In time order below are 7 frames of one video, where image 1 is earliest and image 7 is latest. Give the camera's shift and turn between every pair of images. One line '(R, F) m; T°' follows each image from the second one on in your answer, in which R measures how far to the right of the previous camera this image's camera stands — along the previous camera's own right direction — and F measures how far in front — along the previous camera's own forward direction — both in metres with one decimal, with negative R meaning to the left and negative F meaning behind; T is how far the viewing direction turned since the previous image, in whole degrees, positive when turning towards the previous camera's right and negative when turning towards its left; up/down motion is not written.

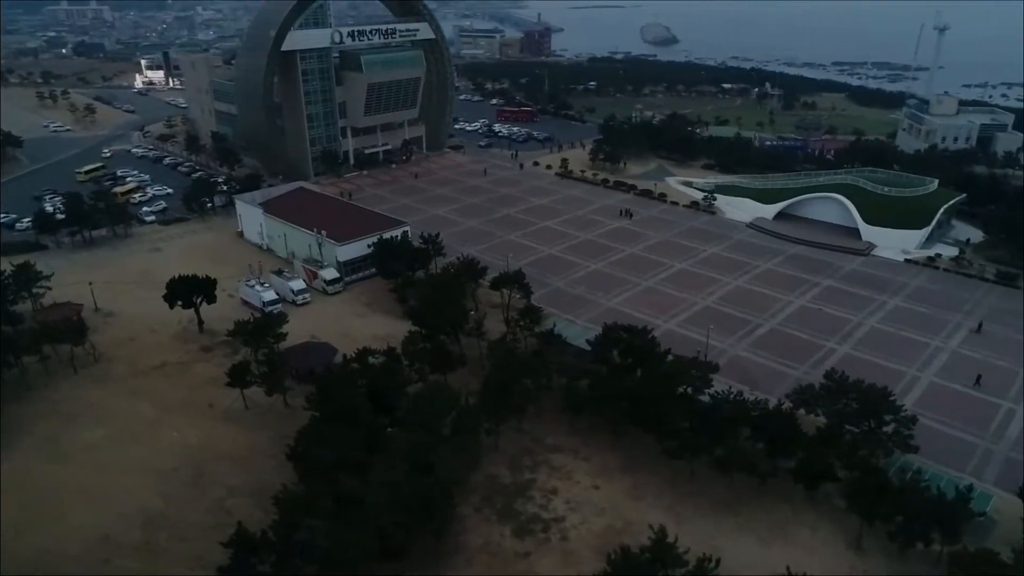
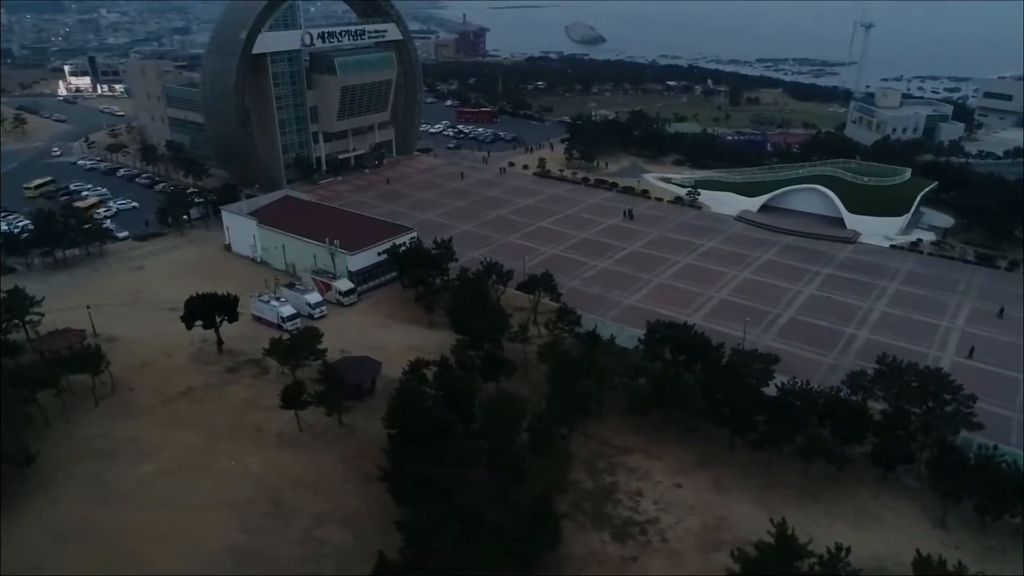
(-3.4, +0.5) m; +6°
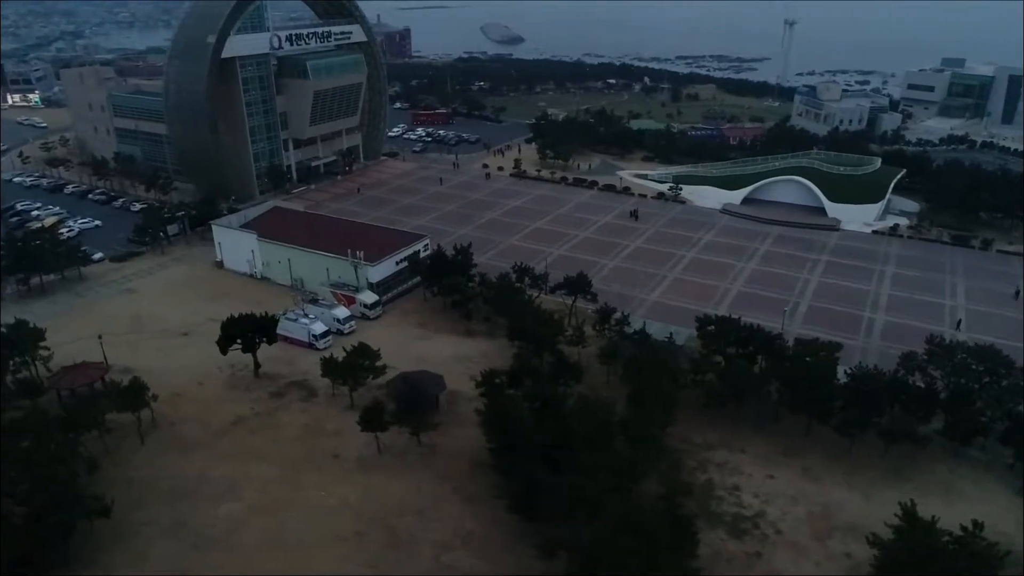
(-3.9, +0.6) m; +7°
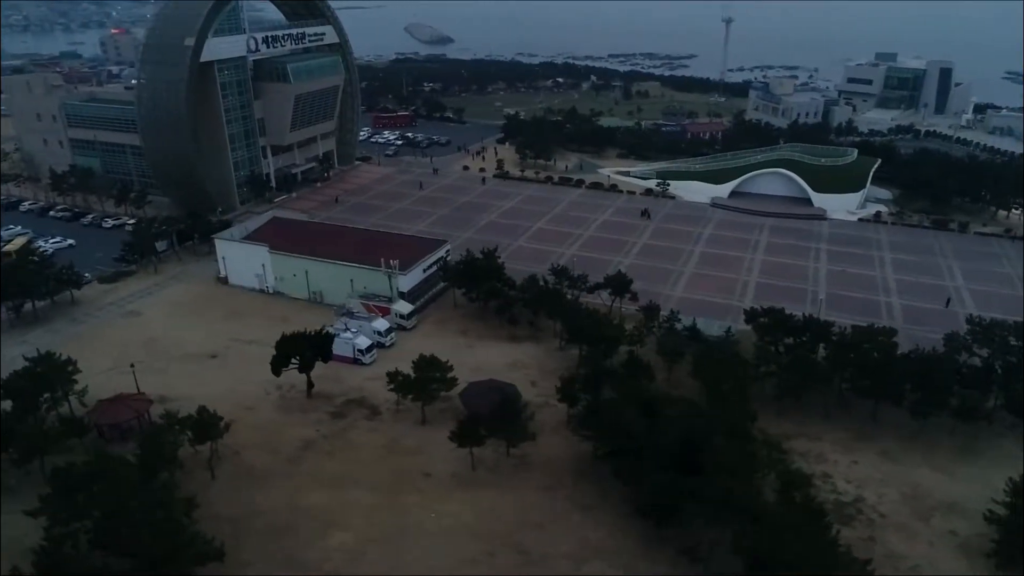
(-3.7, +0.6) m; +6°
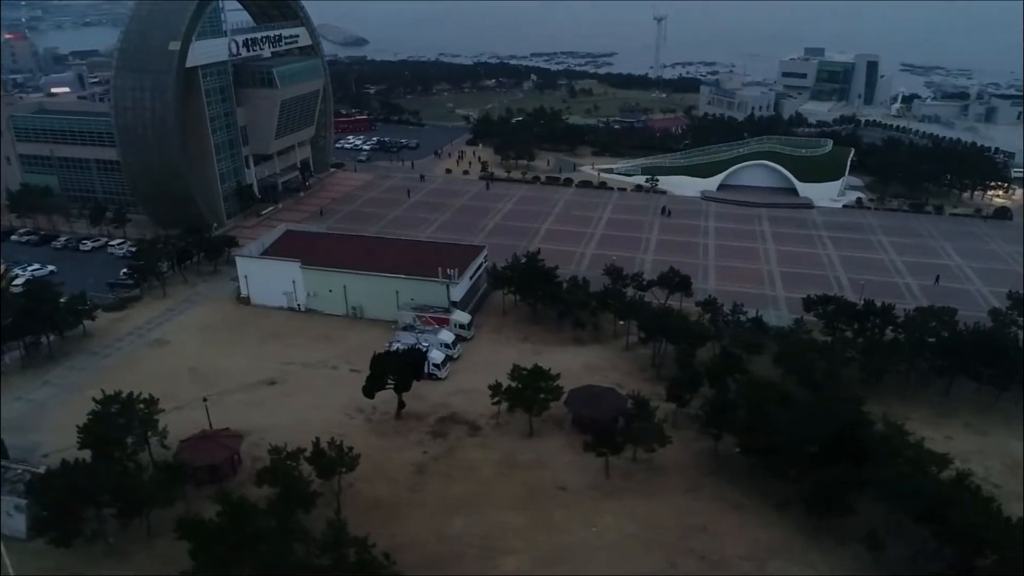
(-4.7, +0.7) m; +7°
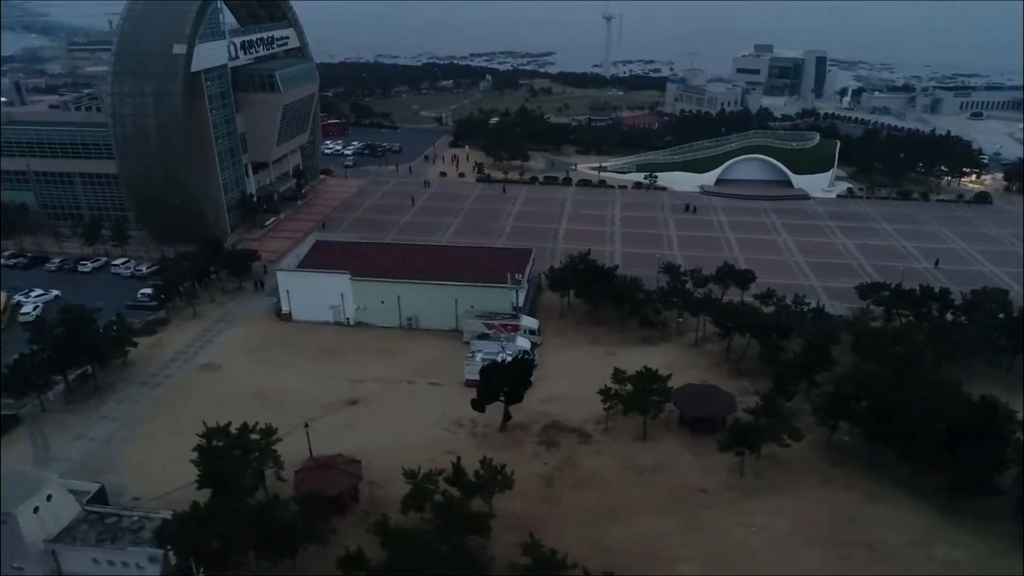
(-4.3, +0.6) m; +6°
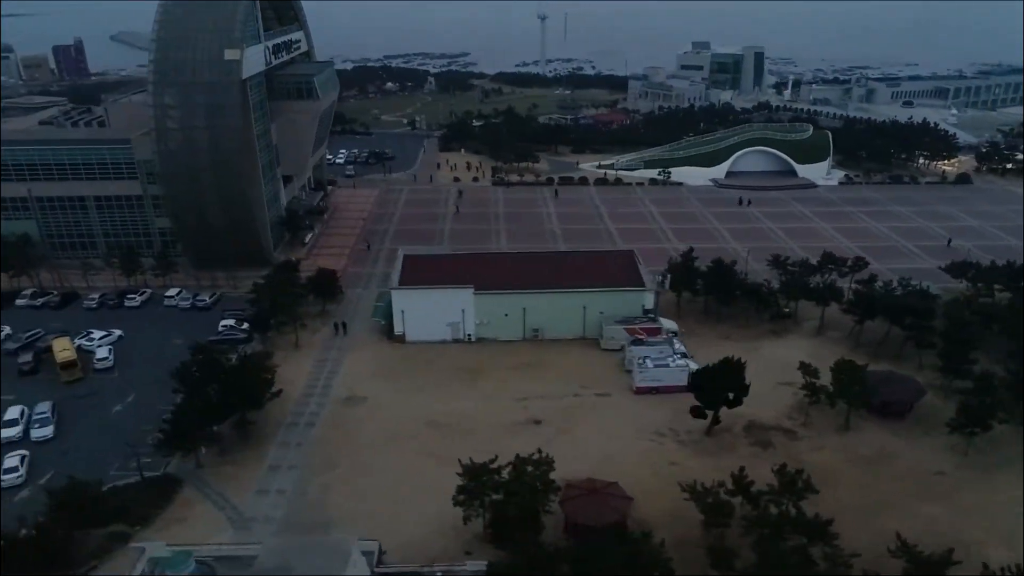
(-7.3, +1.2) m; +9°
